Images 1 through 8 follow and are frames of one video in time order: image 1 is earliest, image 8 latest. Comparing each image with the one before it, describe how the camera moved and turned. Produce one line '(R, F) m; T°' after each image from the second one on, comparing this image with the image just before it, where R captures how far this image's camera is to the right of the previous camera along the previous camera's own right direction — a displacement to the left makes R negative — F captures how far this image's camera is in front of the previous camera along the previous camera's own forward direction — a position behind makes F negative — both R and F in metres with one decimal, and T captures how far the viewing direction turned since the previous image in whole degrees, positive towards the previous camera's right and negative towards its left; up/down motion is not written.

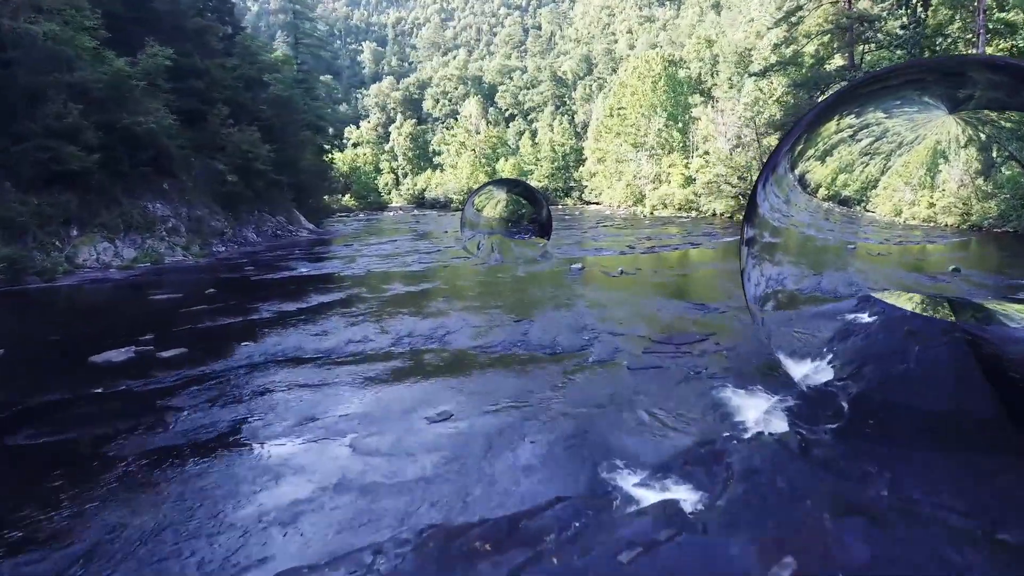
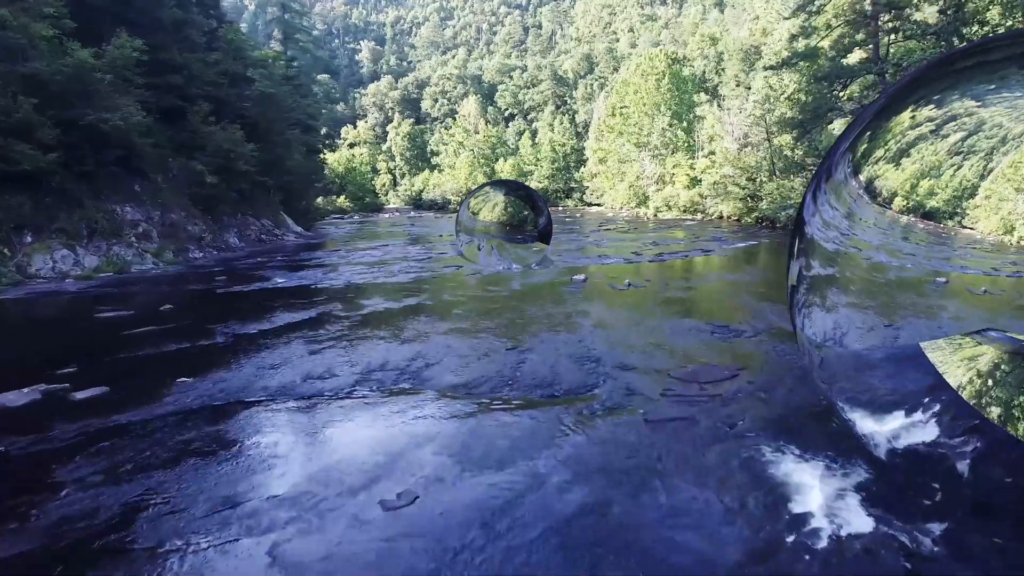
(+0.1, +1.1) m; 0°
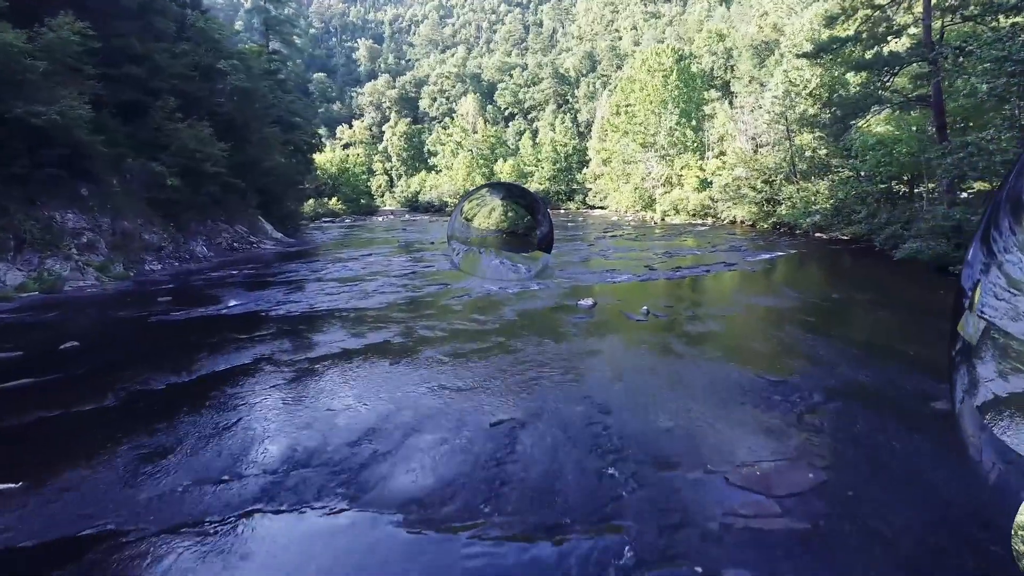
(+0.1, +1.8) m; 0°
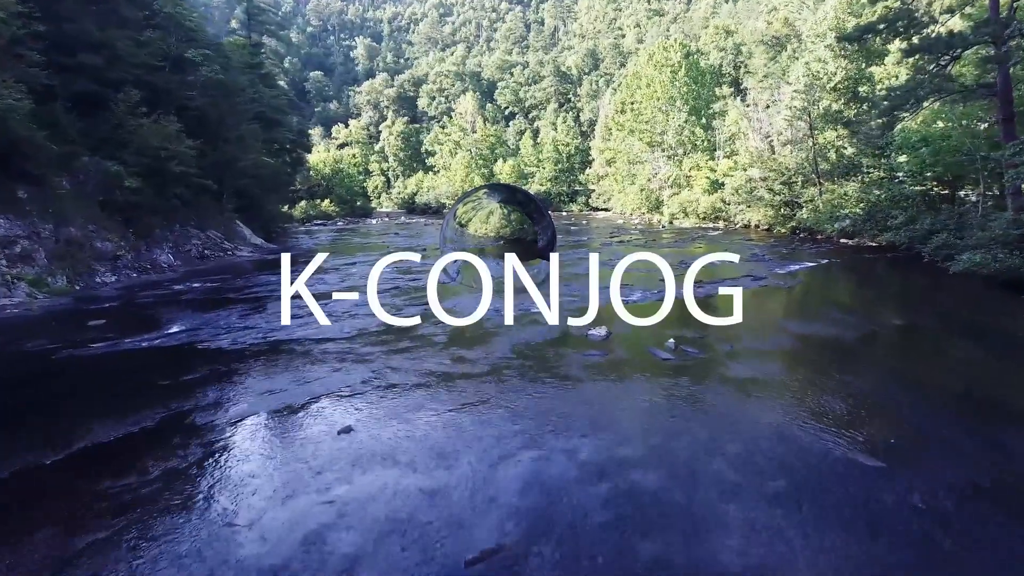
(0.0, +1.7) m; 0°
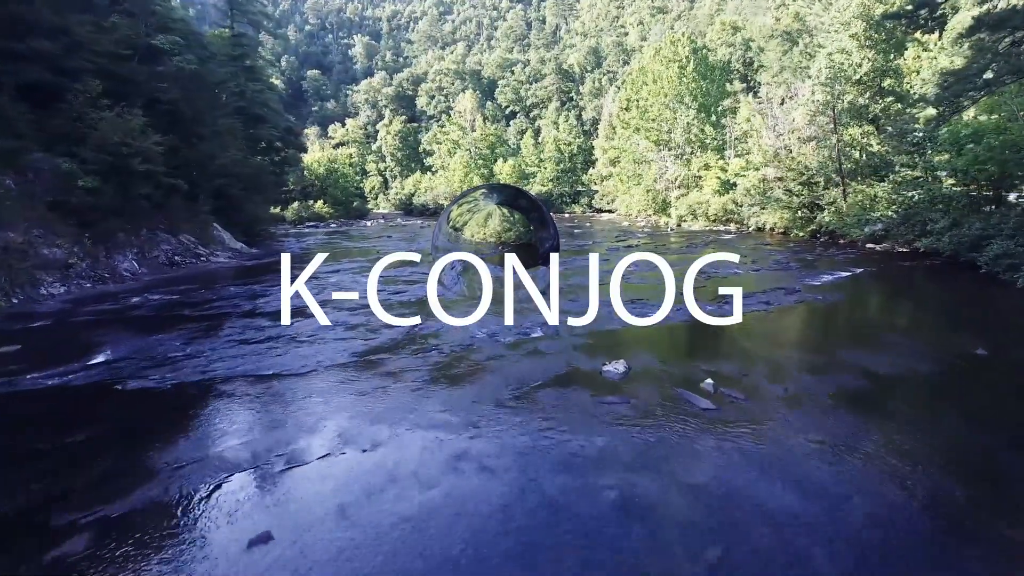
(0.0, +1.5) m; 0°
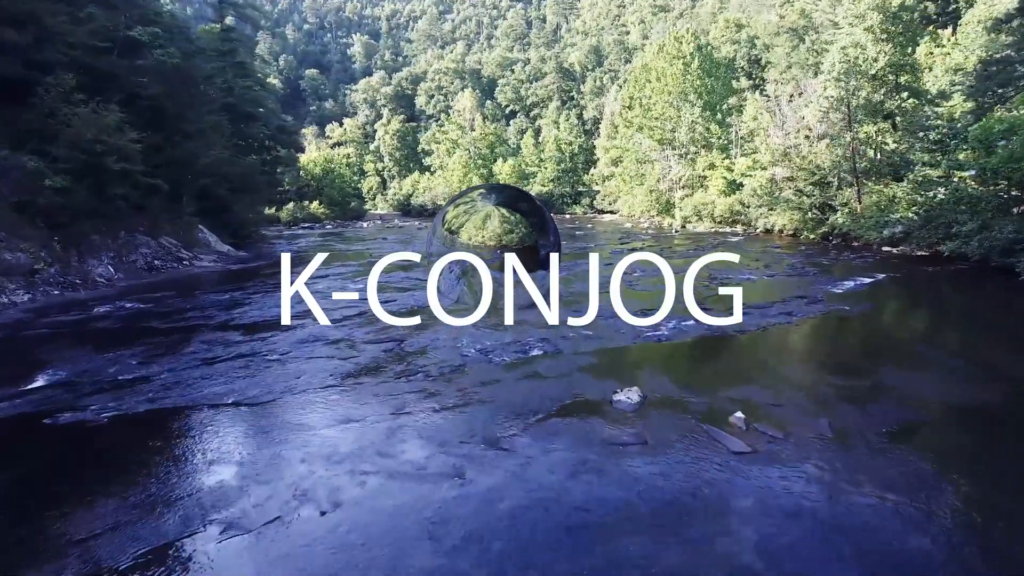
(0.0, +0.8) m; 0°
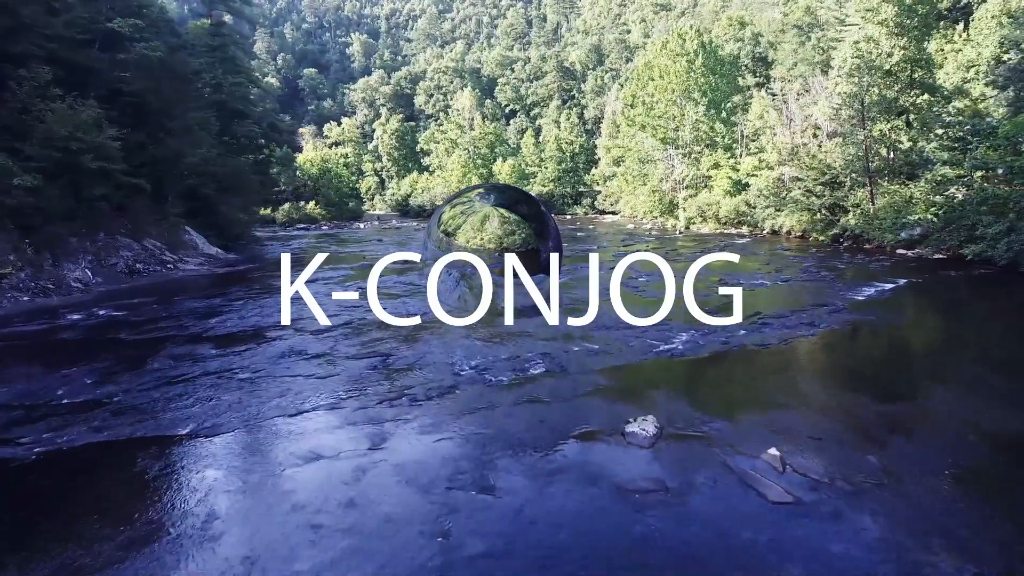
(0.0, +0.7) m; 0°
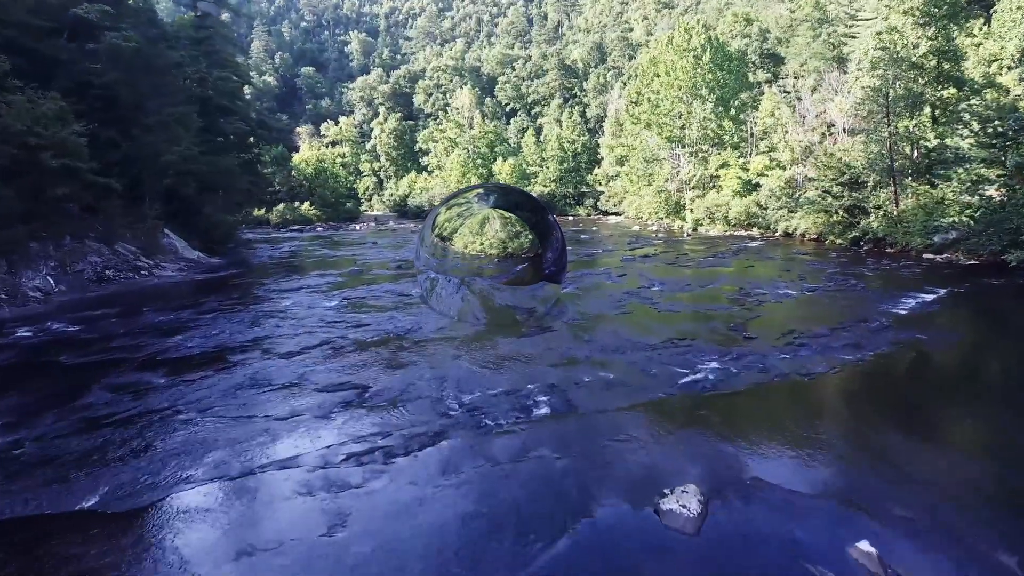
(0.0, +1.1) m; 0°
